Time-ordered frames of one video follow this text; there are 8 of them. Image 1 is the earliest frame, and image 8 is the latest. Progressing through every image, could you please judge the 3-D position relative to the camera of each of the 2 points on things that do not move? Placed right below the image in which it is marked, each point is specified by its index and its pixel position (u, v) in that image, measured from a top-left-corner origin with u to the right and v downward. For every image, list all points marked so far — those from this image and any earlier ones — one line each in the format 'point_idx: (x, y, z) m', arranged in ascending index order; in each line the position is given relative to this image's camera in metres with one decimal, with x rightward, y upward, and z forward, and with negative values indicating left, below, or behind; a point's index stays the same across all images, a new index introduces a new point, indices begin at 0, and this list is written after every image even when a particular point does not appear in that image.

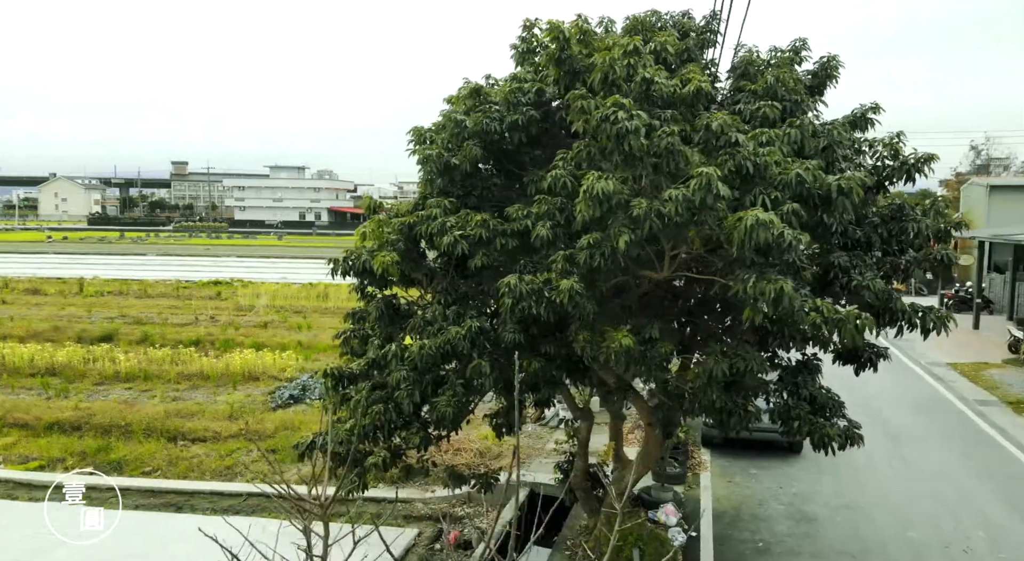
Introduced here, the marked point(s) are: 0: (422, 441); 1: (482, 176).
0: (-0.8, -1.4, +6.9) m
1: (-0.3, +0.9, +6.5) m
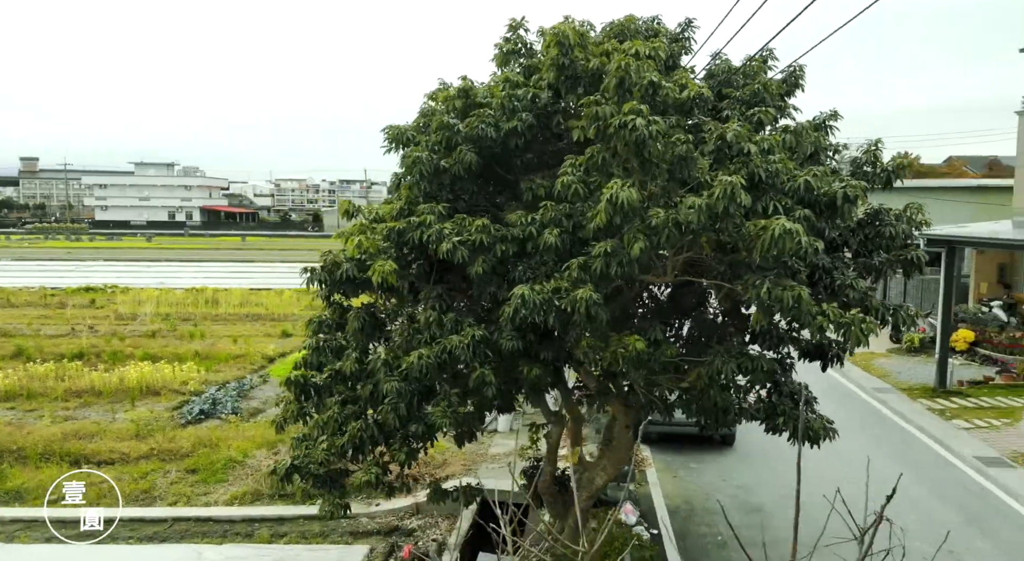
0: (-0.9, -1.5, +6.6) m
1: (-0.3, +0.8, +6.3) m
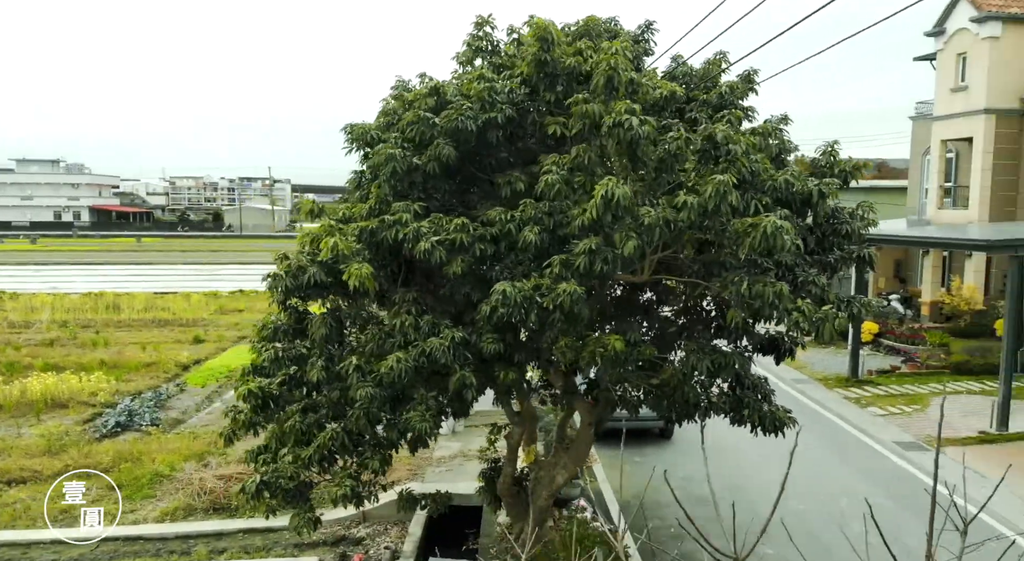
0: (-1.1, -1.5, +6.4) m
1: (-0.5, +0.8, +6.1) m
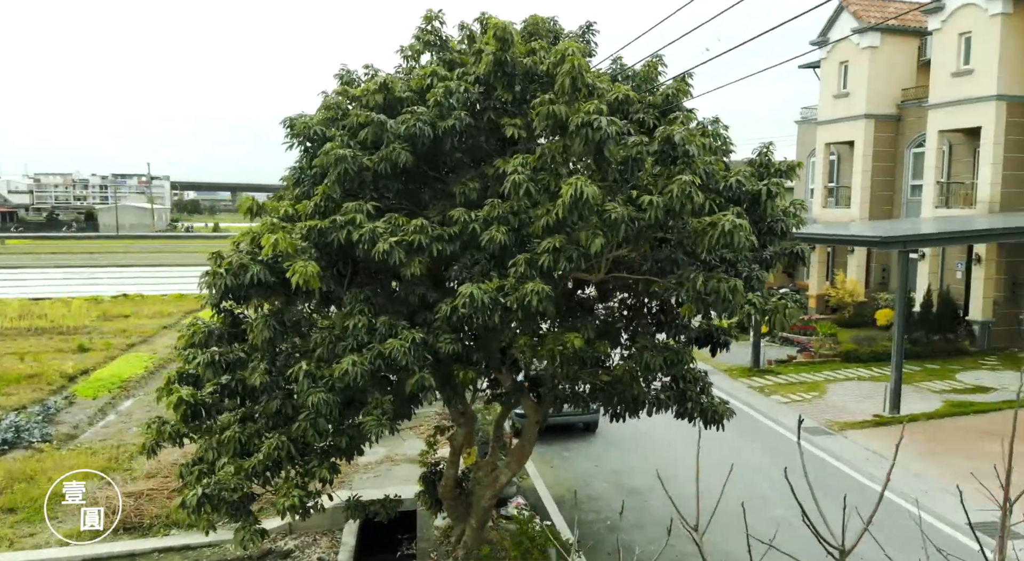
0: (-1.5, -1.5, +6.2) m
1: (-0.9, +0.8, +6.0) m
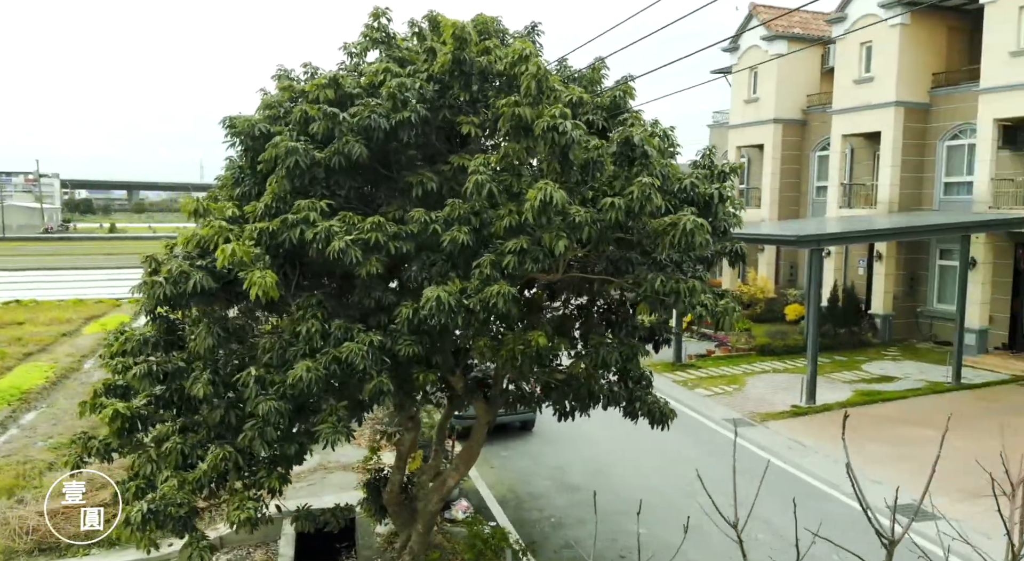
0: (-1.8, -1.5, +6.0) m
1: (-1.2, +0.8, +5.8) m
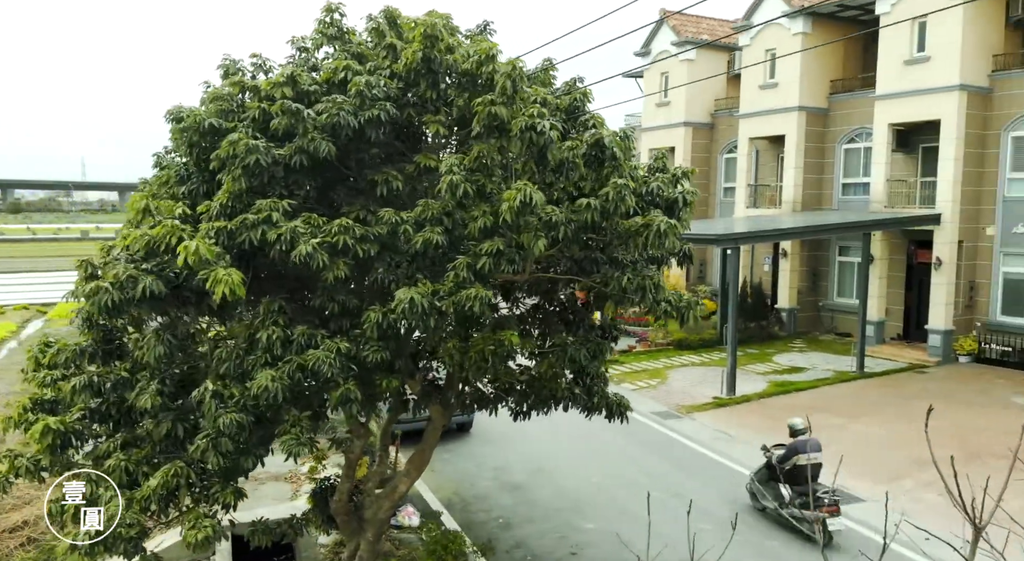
0: (-2.0, -1.6, +5.7) m
1: (-1.5, +0.8, +5.6) m
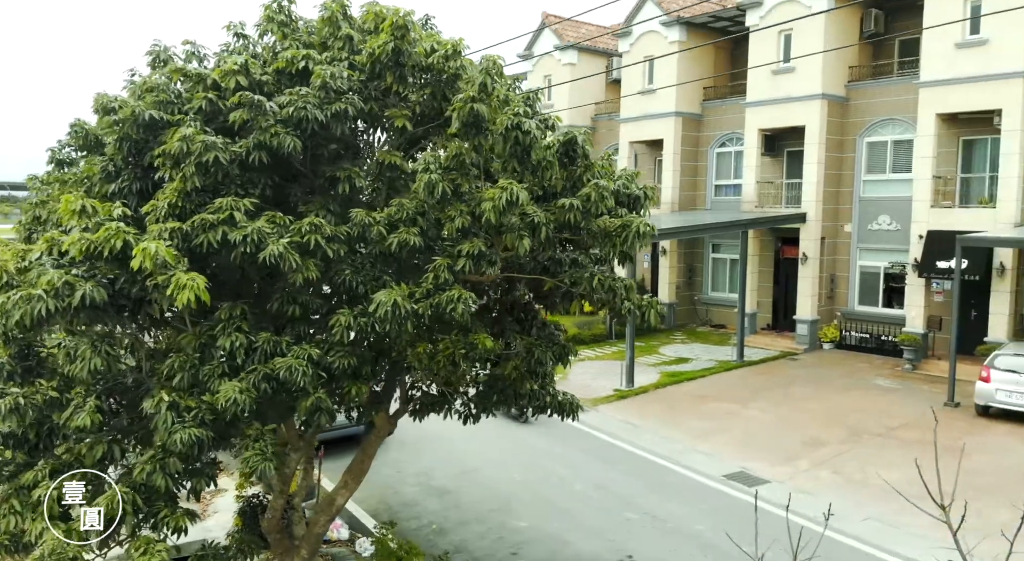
0: (-2.2, -1.6, +5.3) m
1: (-1.7, +0.7, +5.3) m
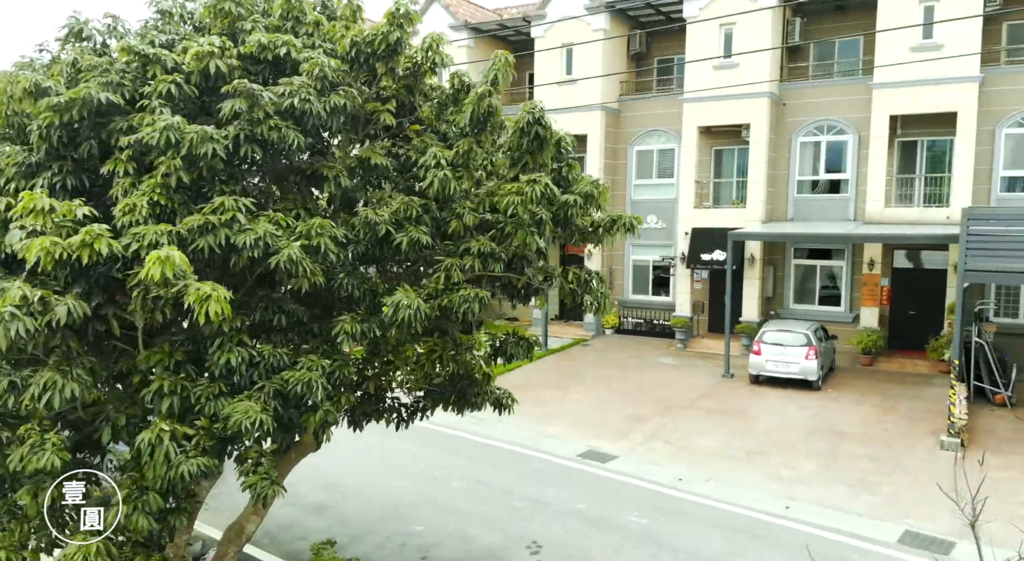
0: (-2.0, -1.7, +4.6) m
1: (-1.6, +0.7, +4.8) m
